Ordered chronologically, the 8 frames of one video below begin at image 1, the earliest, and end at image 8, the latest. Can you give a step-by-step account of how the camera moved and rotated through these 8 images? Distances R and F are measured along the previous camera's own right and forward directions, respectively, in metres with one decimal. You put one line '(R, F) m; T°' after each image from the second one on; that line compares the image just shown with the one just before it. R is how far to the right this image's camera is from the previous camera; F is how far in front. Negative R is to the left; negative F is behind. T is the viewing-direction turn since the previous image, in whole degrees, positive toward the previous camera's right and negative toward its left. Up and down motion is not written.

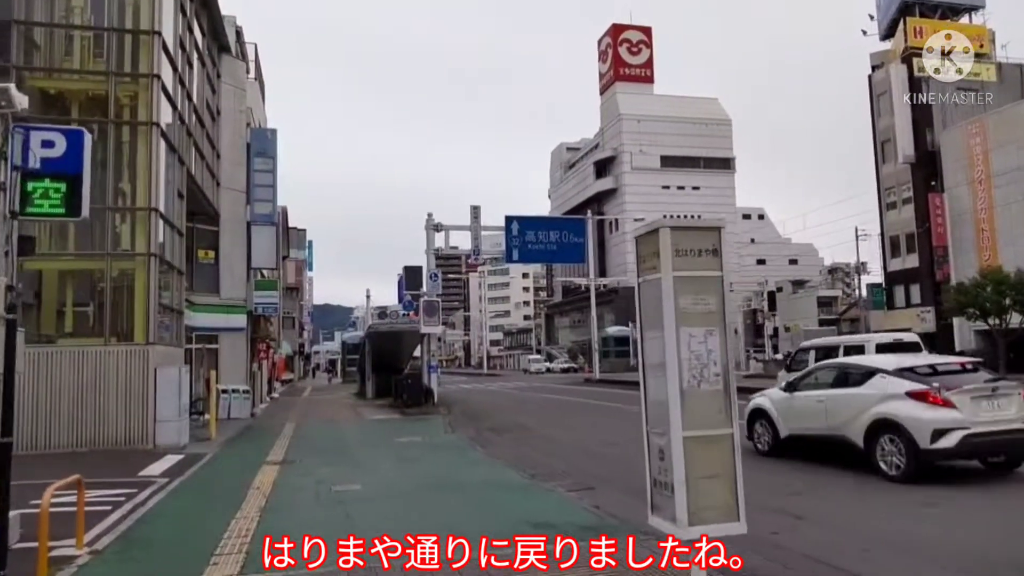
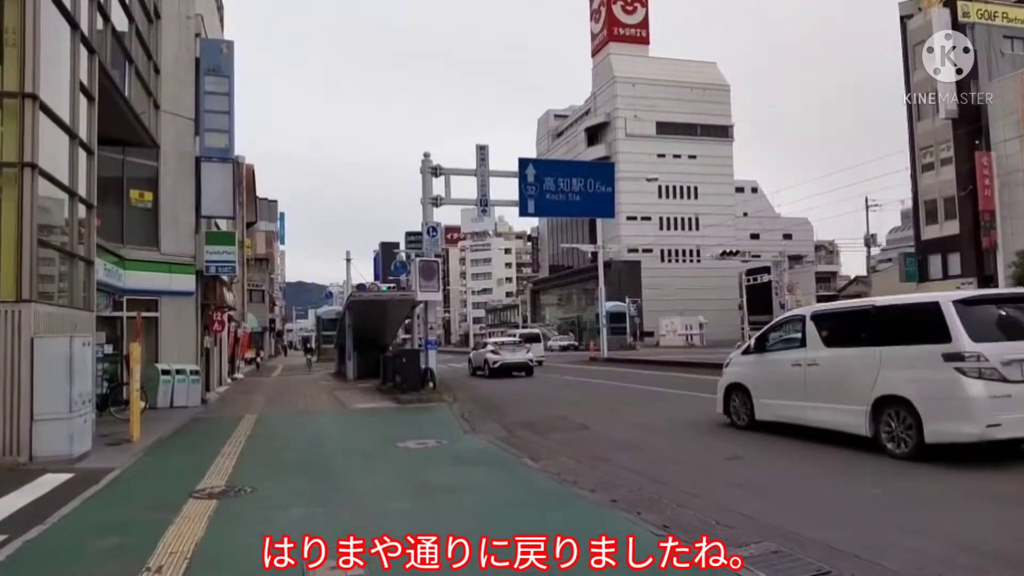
(-1.2, +5.5) m; +2°
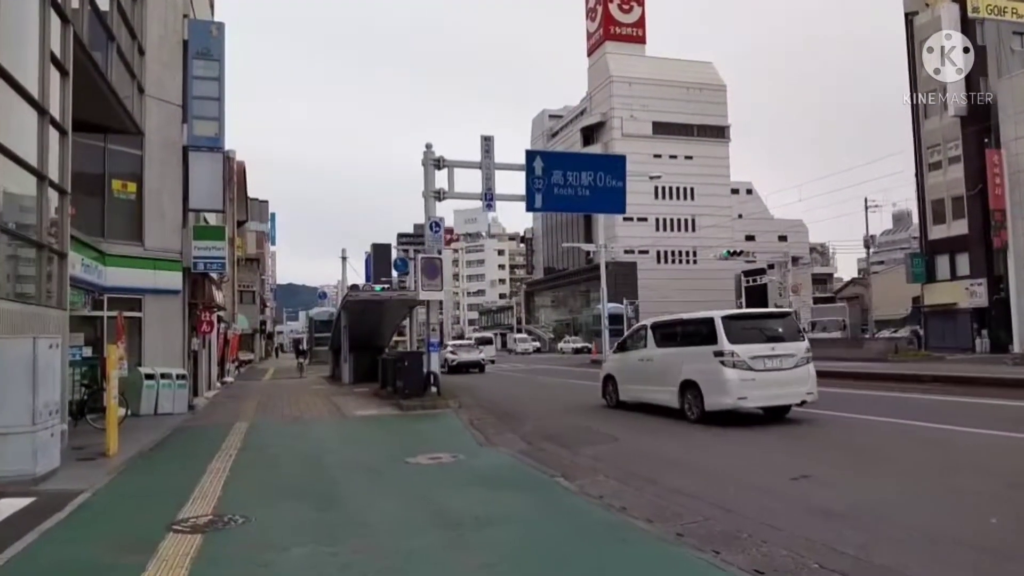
(-0.5, +1.3) m; +1°
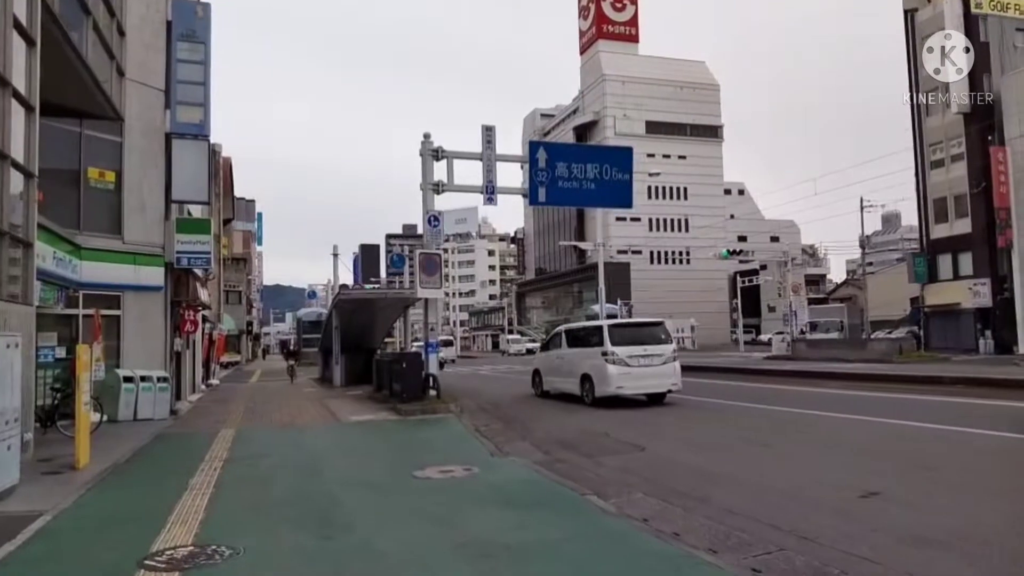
(-0.4, +1.1) m; +1°
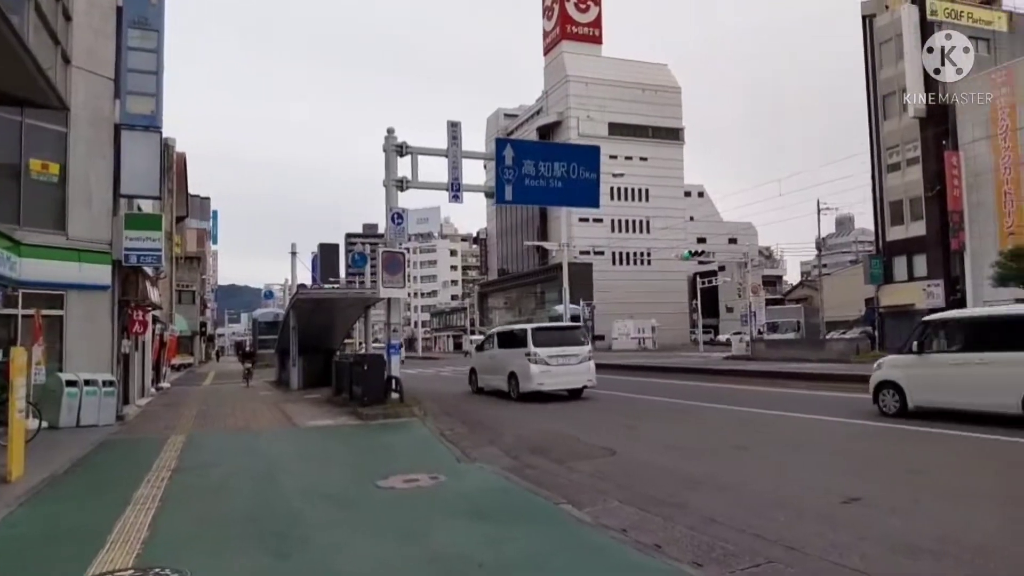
(-0.1, +0.5) m; +3°
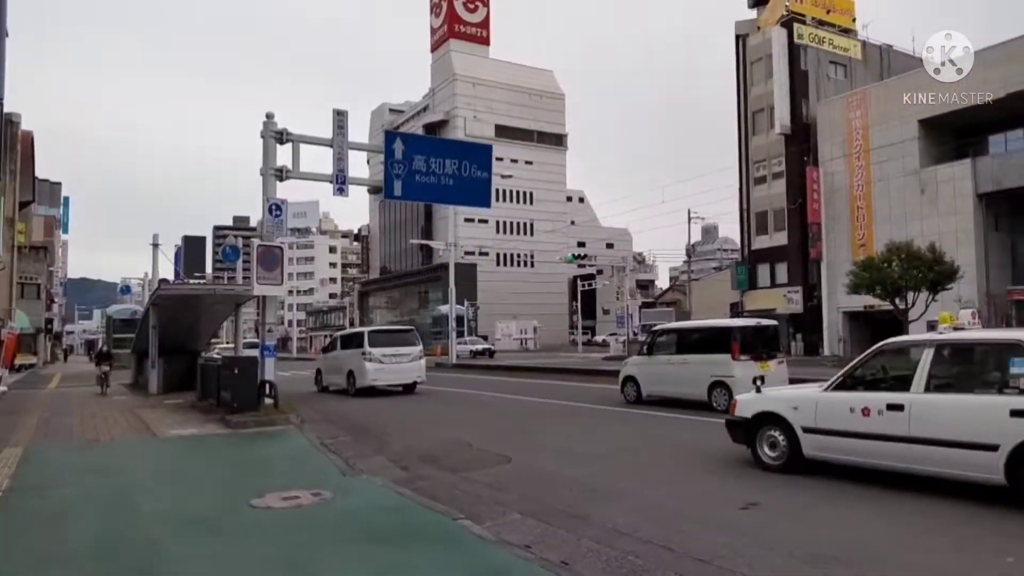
(-0.2, +0.7) m; +9°
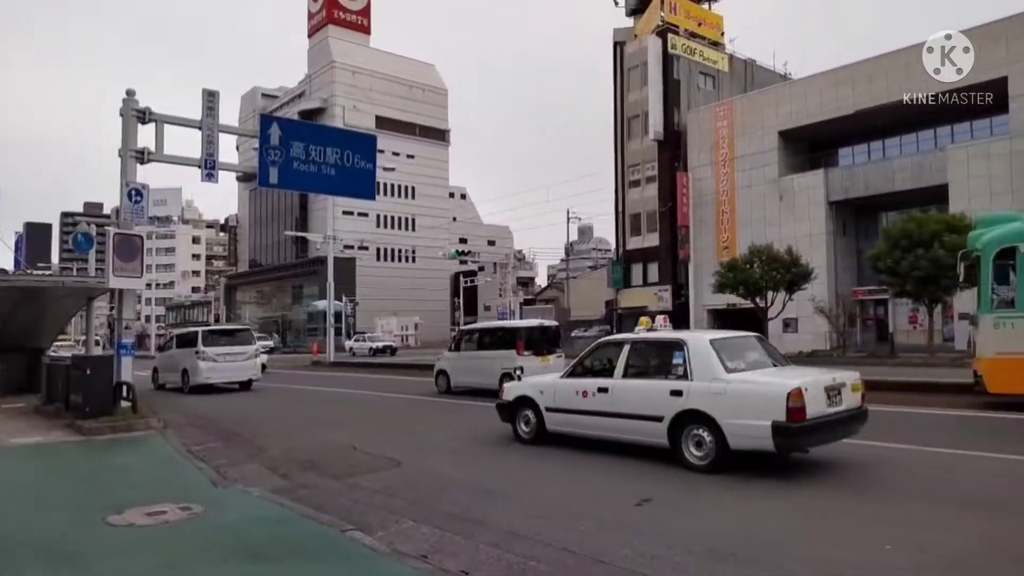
(-0.2, +0.5) m; +9°
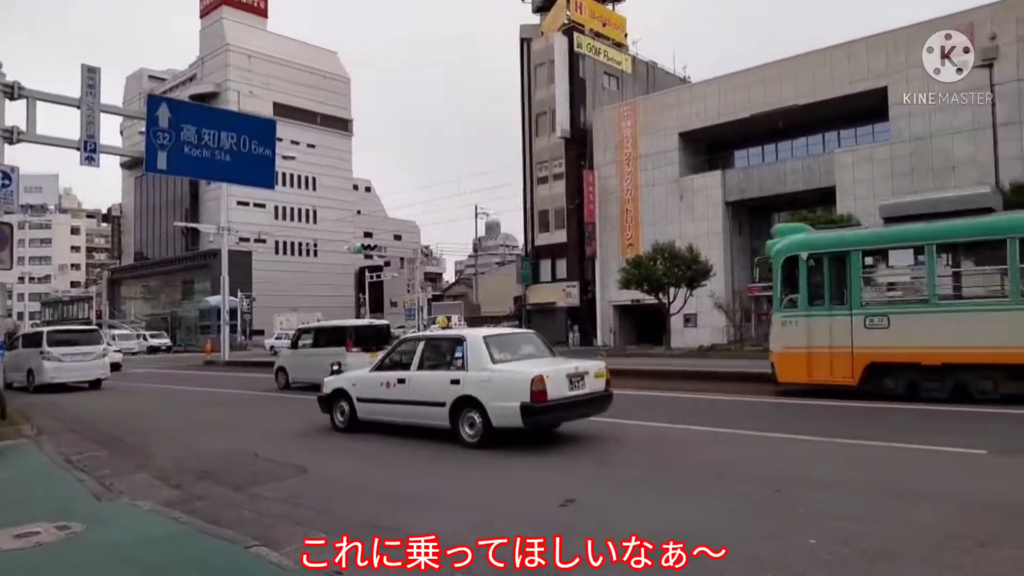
(-0.1, +0.6) m; +7°
